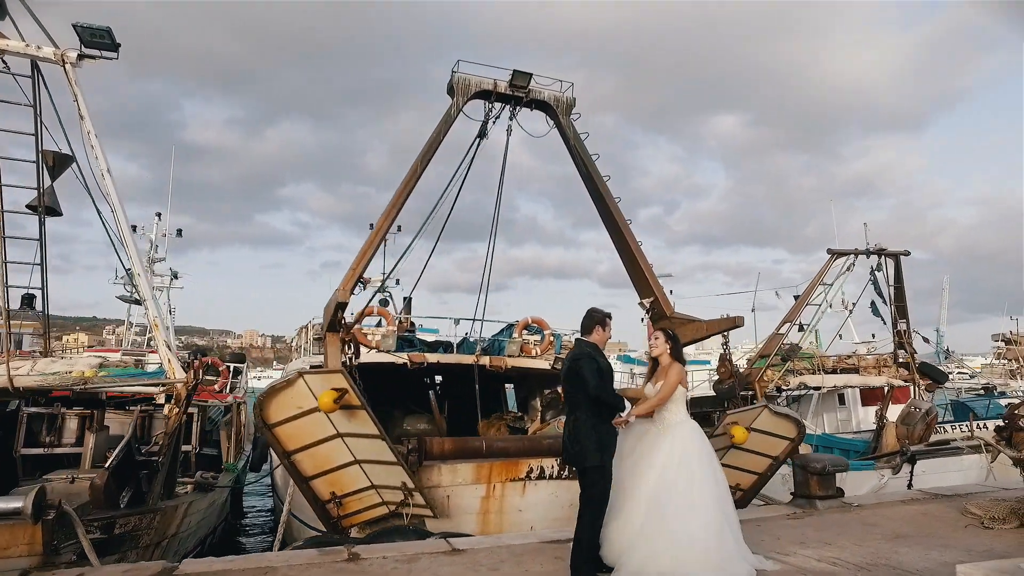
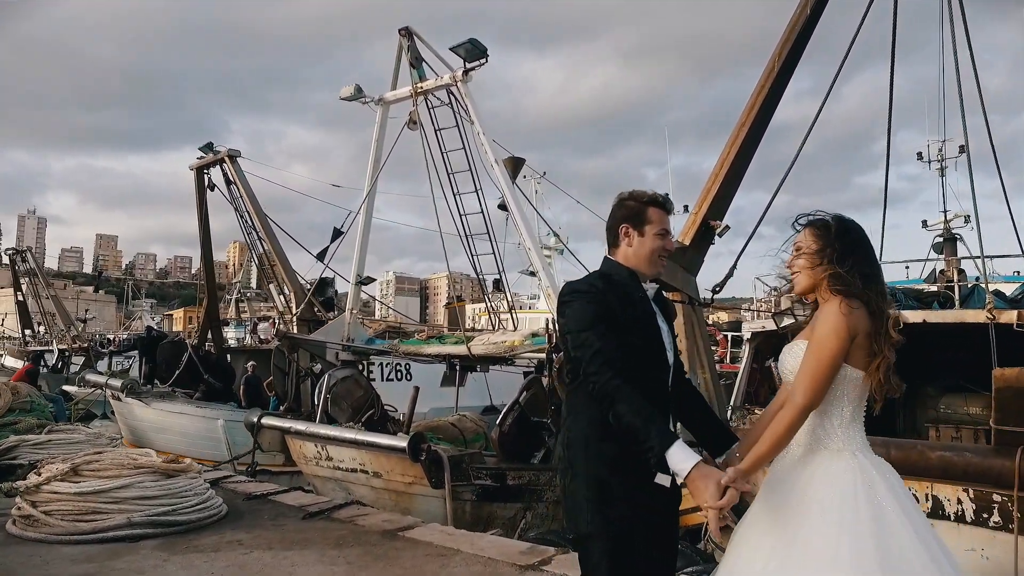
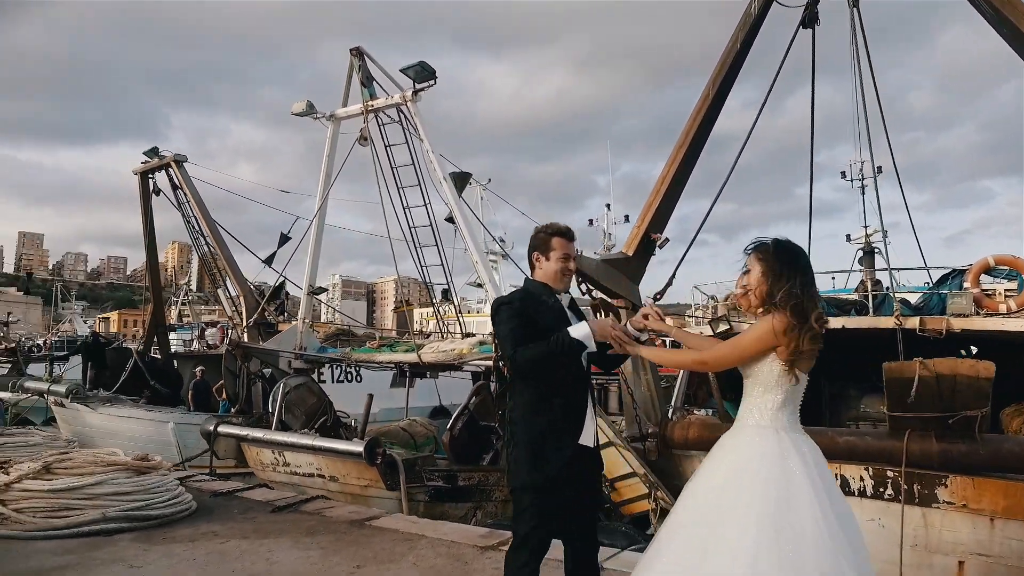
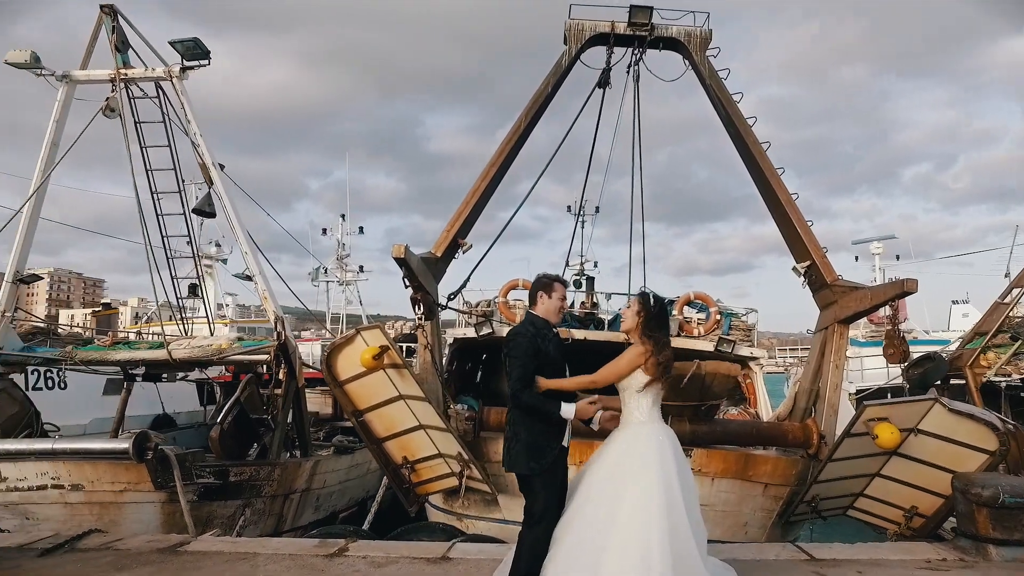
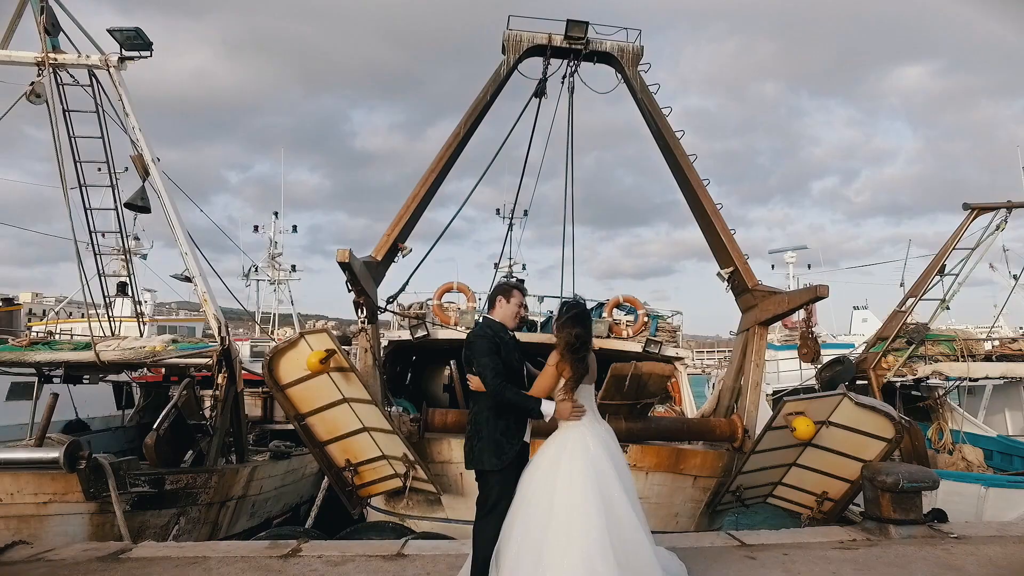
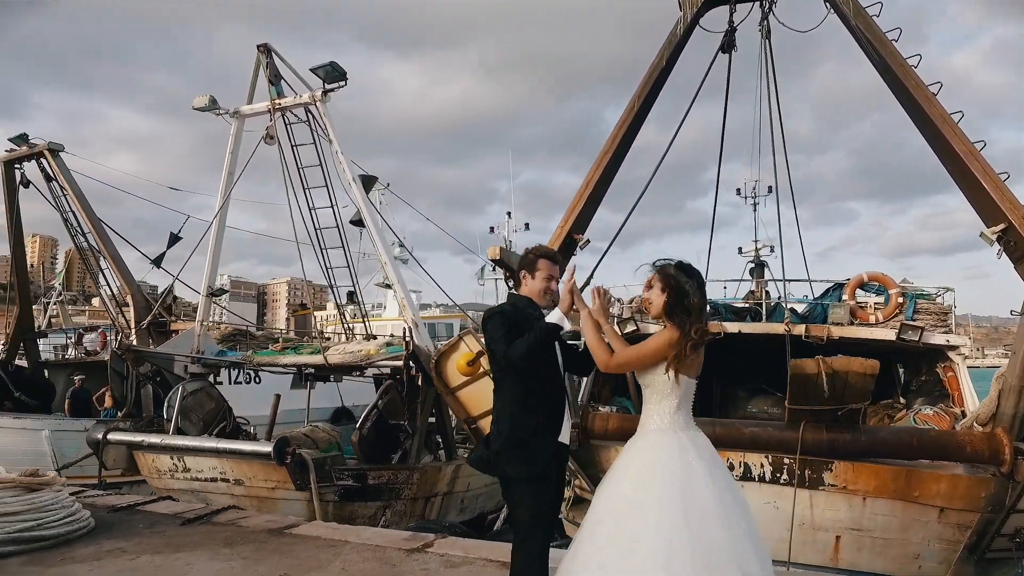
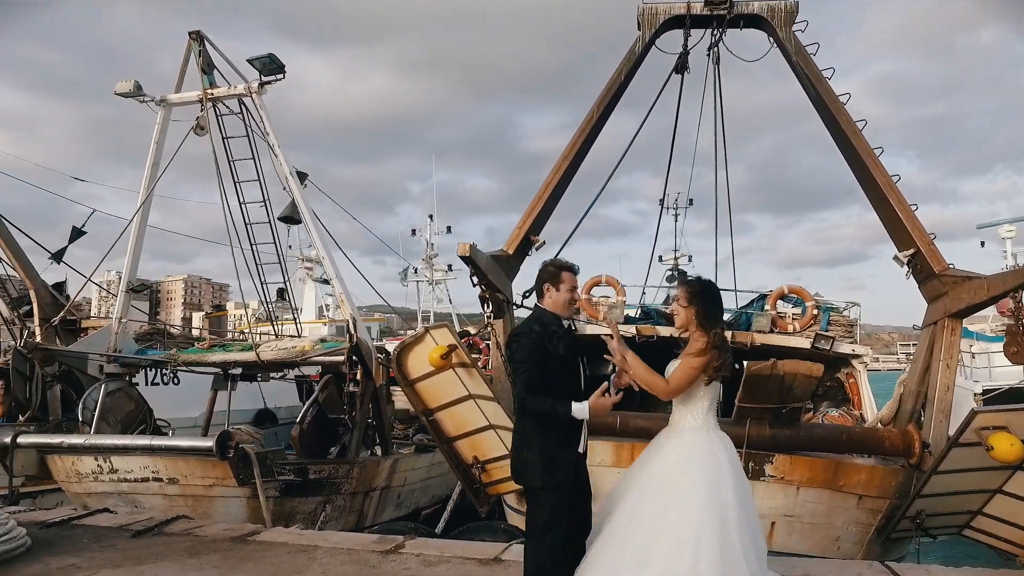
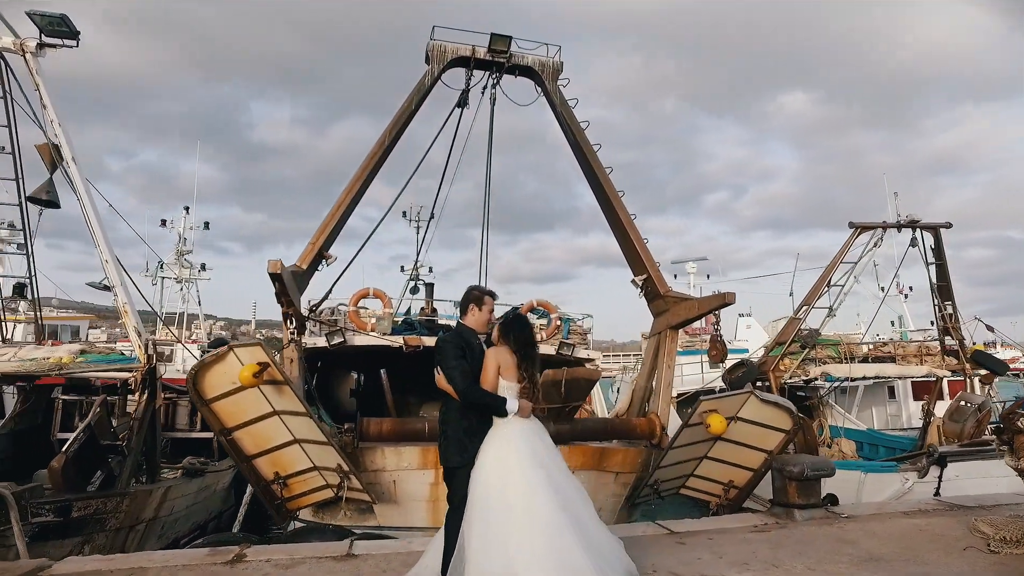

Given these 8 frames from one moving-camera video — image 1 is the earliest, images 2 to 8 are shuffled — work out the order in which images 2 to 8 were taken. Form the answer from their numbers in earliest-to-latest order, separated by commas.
8, 5, 4, 7, 6, 3, 2
